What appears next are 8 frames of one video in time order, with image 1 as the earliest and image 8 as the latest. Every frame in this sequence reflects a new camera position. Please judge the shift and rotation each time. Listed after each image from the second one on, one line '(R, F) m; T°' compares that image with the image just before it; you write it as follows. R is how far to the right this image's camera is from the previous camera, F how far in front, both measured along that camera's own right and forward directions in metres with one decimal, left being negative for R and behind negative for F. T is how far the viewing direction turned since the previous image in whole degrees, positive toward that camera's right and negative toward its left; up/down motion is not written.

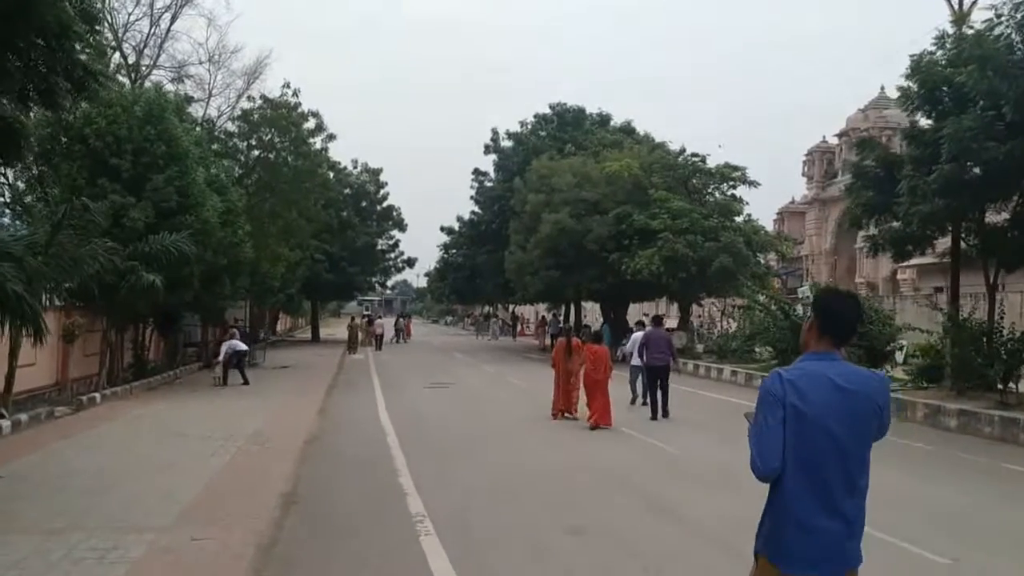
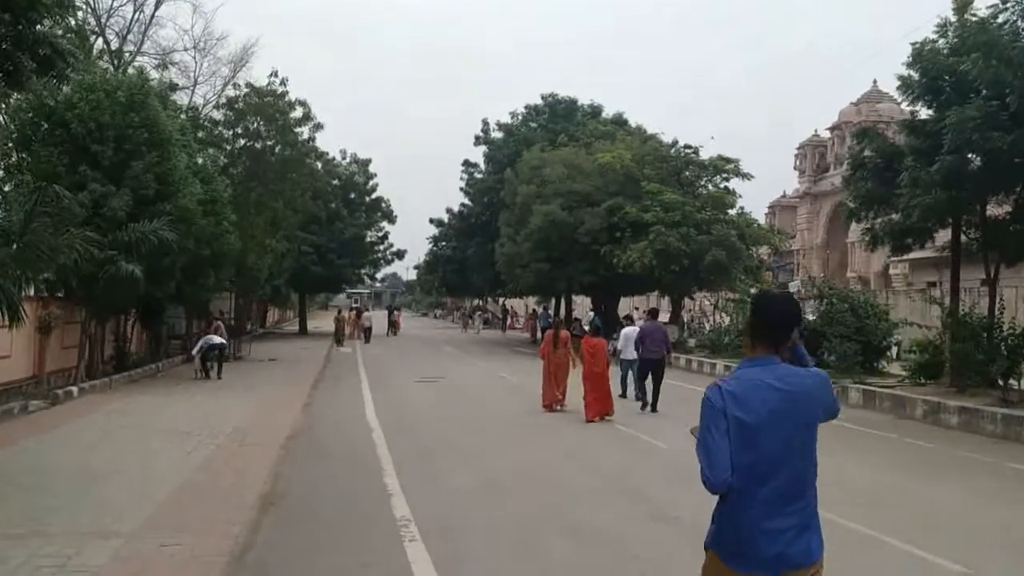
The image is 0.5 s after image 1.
(0.0, +0.5) m; +1°
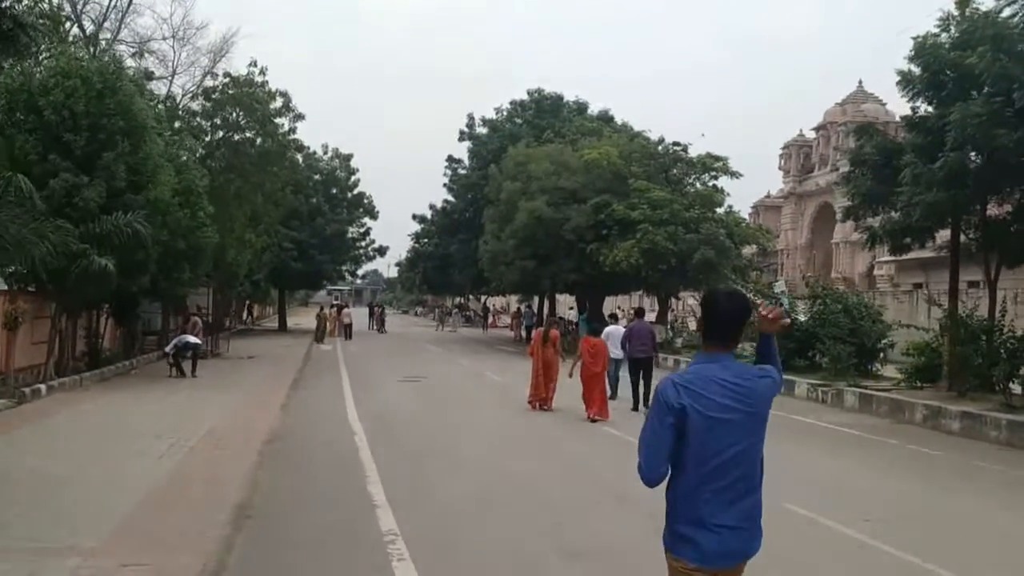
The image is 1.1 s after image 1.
(-0.1, +0.6) m; +1°
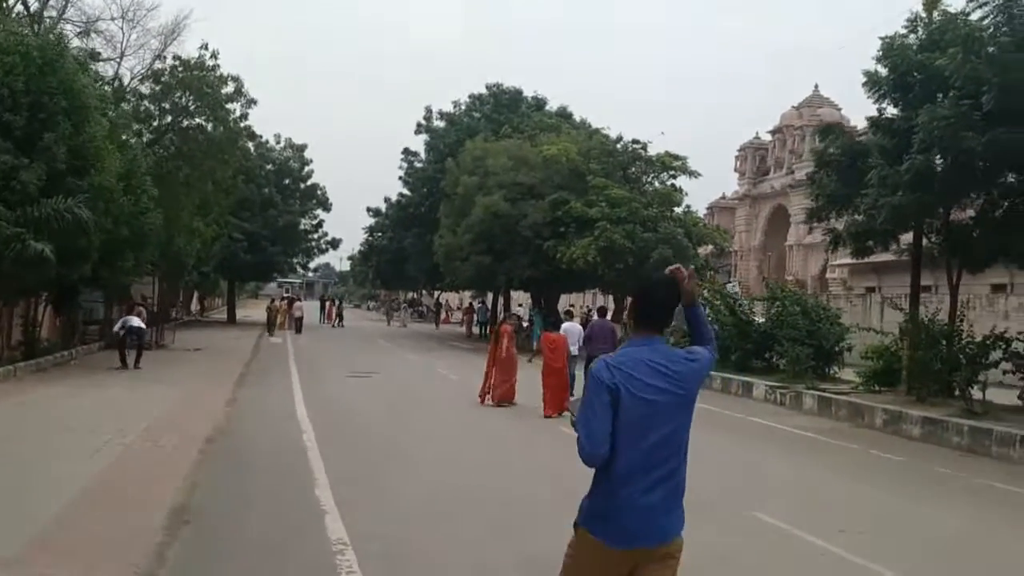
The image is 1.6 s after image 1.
(-0.1, +0.5) m; +3°
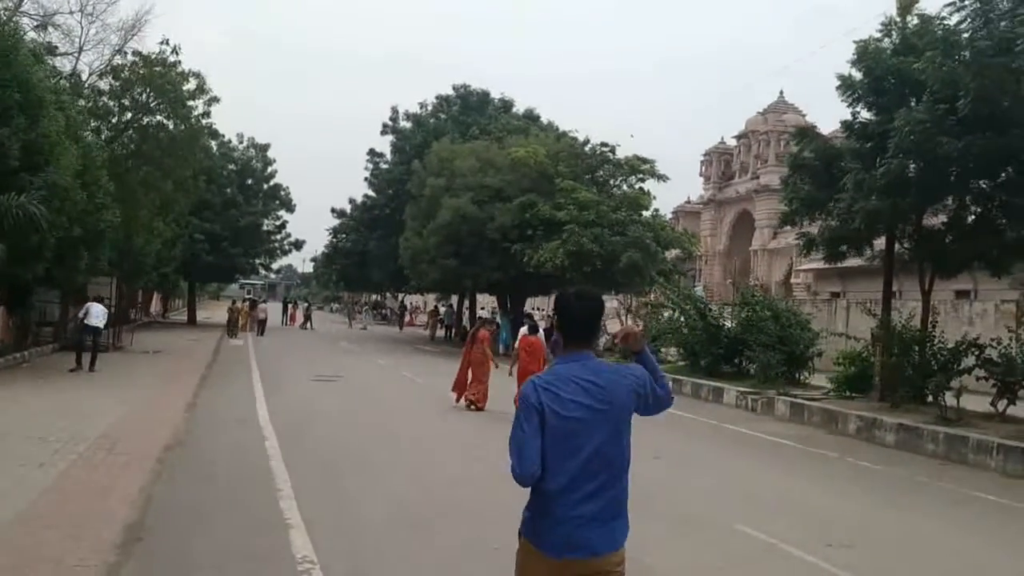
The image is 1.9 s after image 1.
(-0.1, +0.4) m; +2°
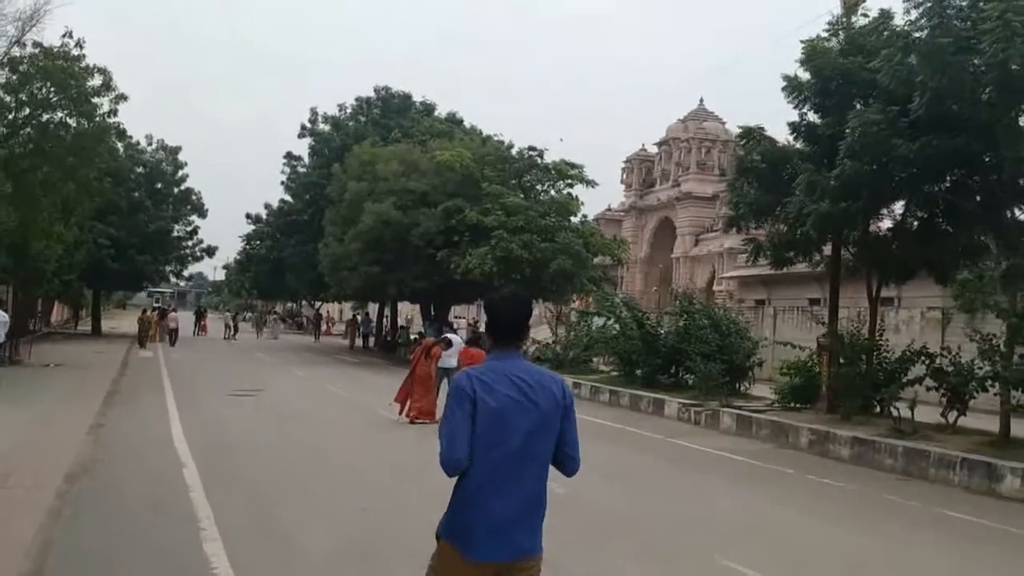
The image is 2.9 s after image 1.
(-0.3, +1.0) m; +5°
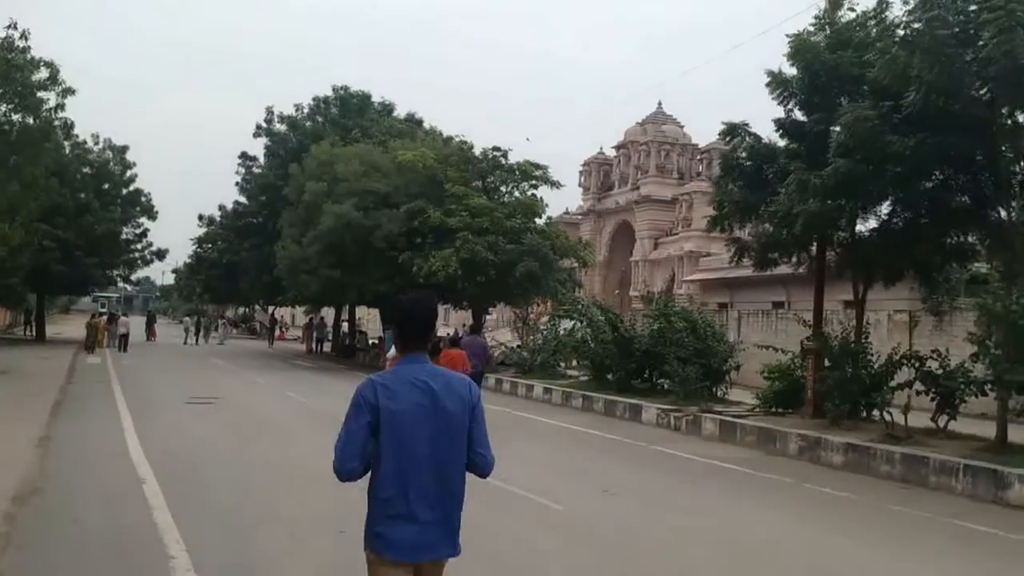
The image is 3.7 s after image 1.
(-0.4, +0.7) m; +3°
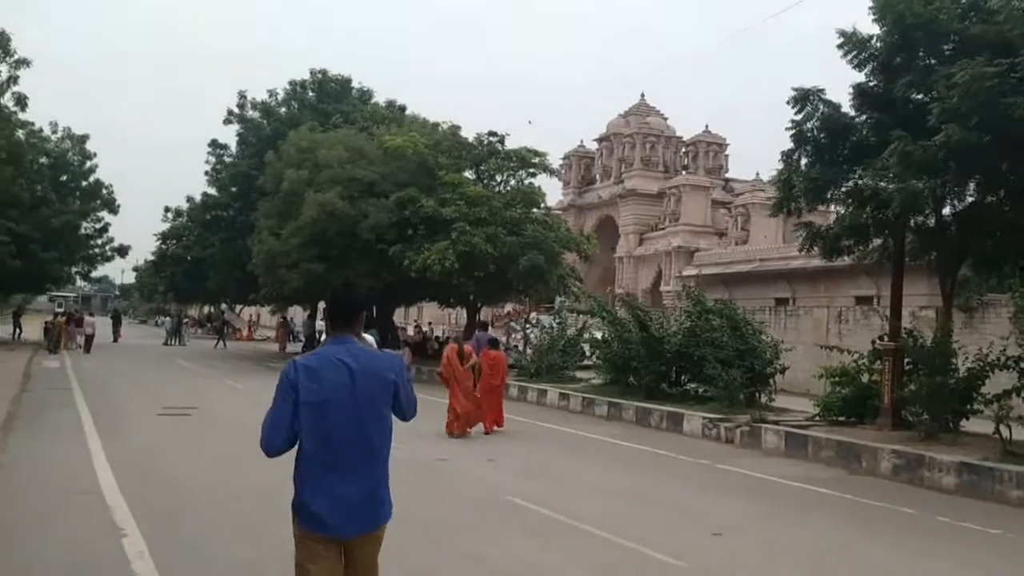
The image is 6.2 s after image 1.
(-1.0, +2.4) m; +2°
